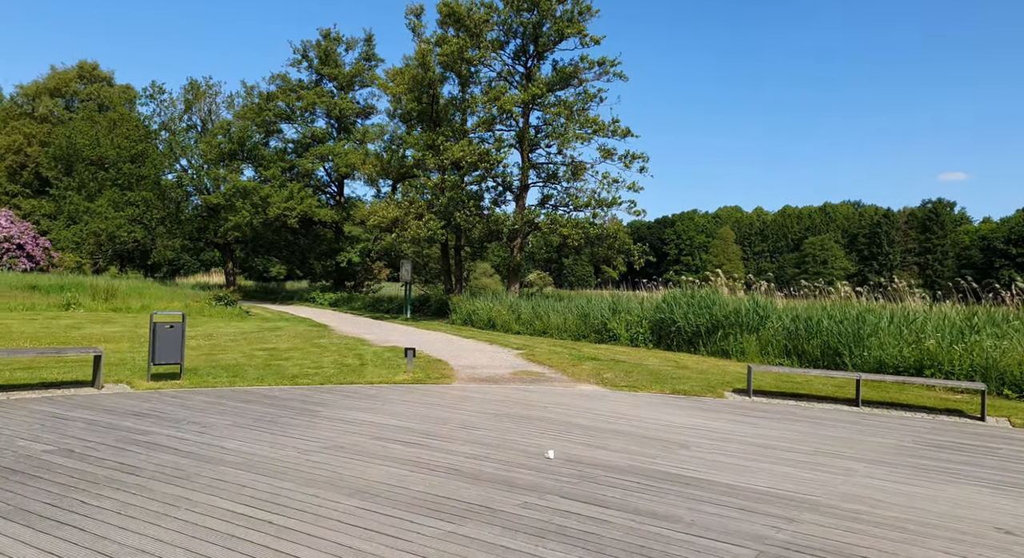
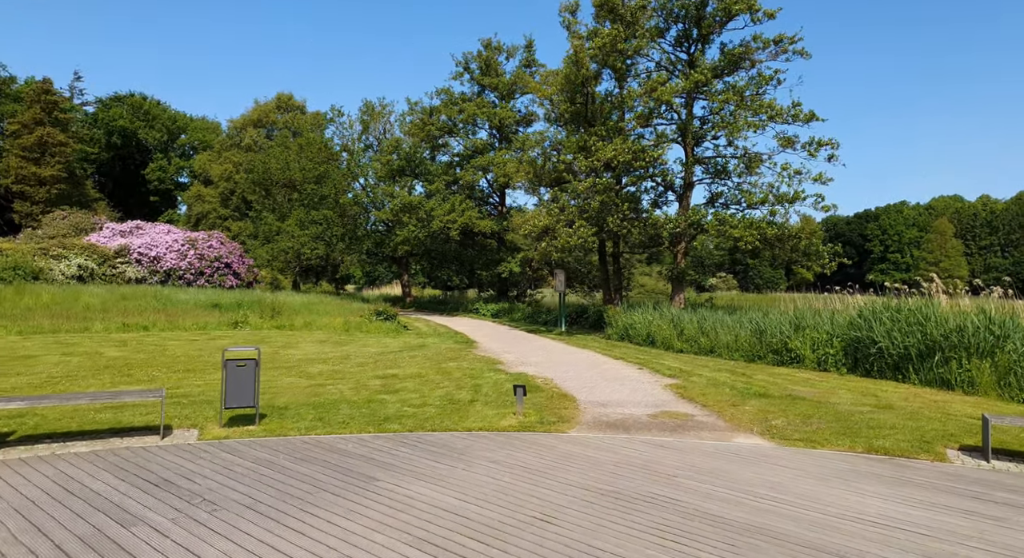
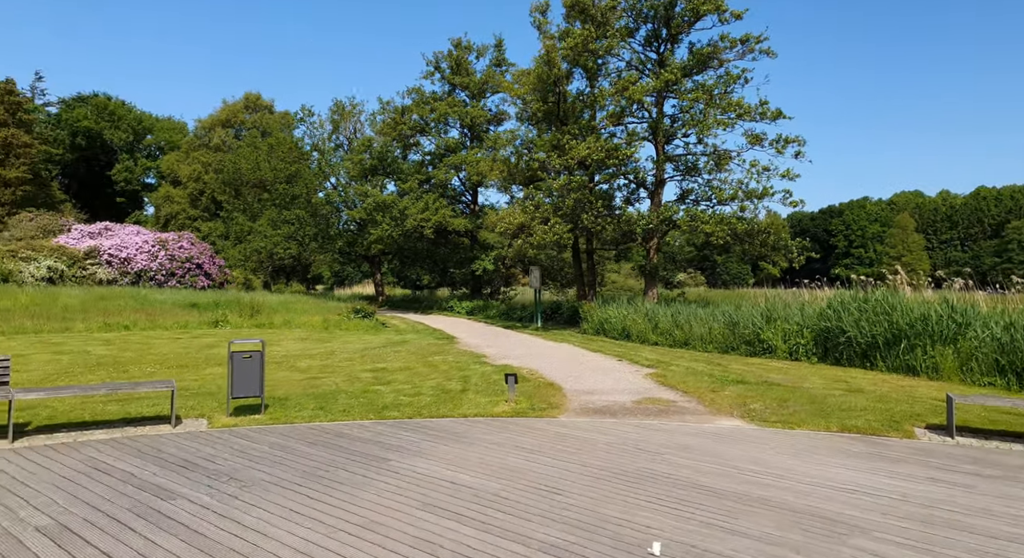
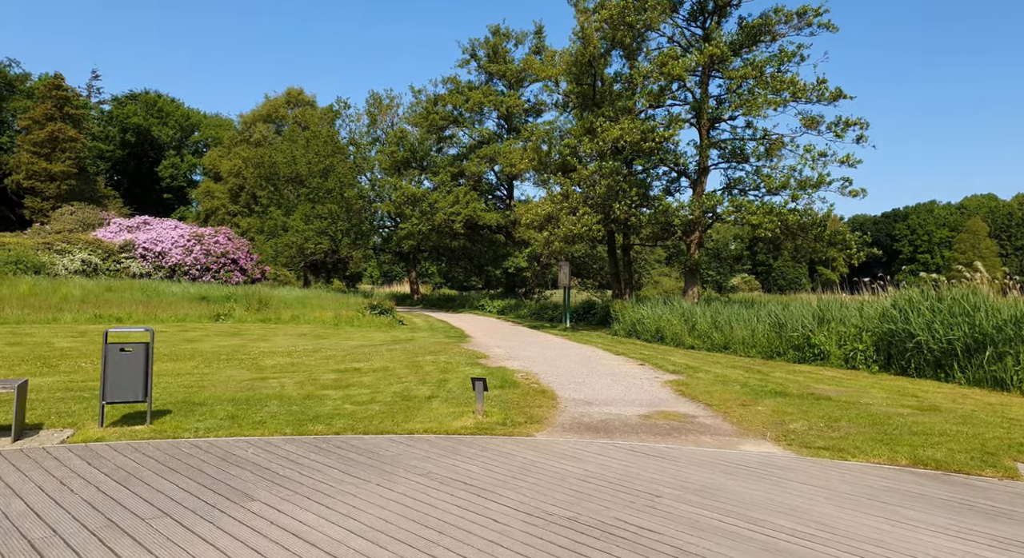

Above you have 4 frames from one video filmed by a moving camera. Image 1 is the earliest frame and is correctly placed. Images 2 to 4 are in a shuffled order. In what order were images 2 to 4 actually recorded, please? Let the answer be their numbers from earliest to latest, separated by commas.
3, 2, 4
